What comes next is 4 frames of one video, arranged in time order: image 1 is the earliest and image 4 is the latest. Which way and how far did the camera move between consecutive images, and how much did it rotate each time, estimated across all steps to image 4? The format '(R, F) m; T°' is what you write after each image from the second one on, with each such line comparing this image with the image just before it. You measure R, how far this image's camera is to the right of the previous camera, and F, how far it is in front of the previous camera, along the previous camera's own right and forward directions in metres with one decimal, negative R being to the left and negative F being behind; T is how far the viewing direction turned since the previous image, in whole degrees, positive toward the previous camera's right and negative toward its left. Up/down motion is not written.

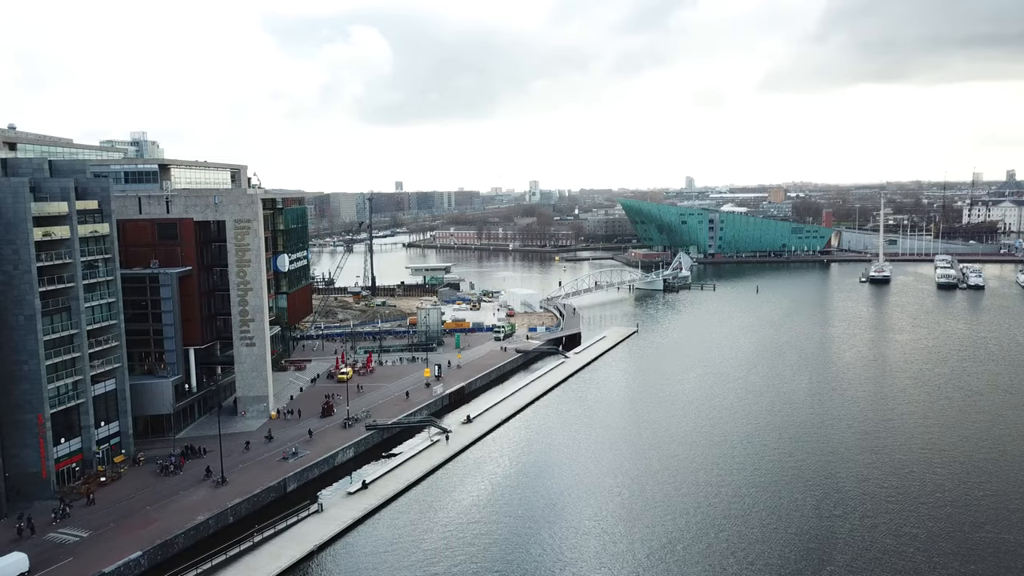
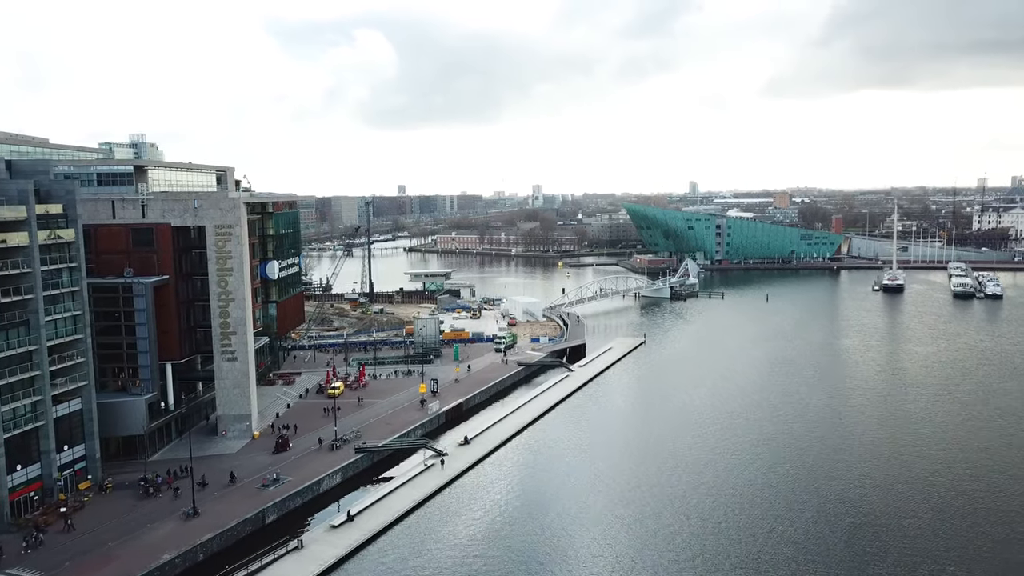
(0.0, +1.2) m; 0°
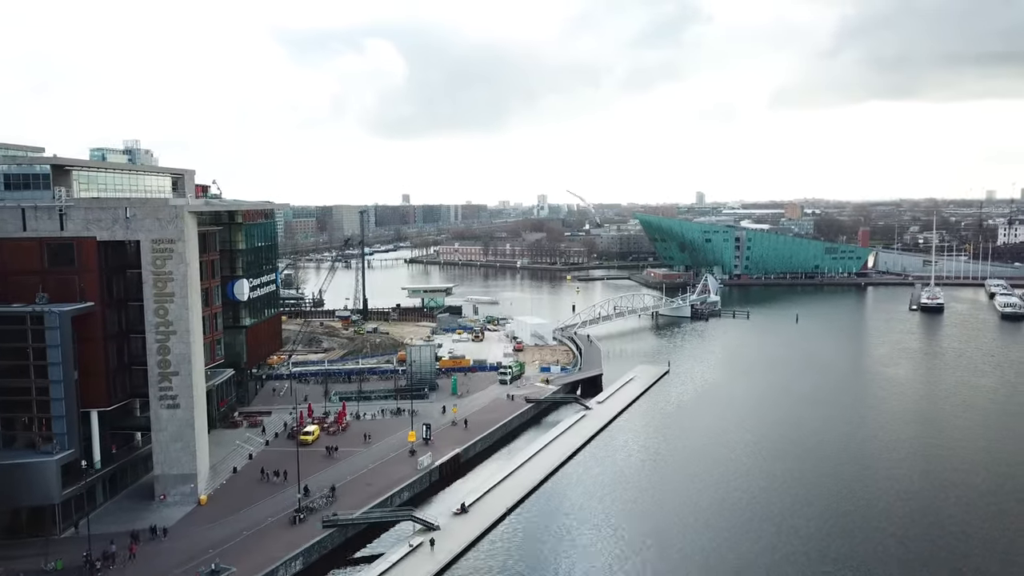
(-0.1, +3.1) m; 0°
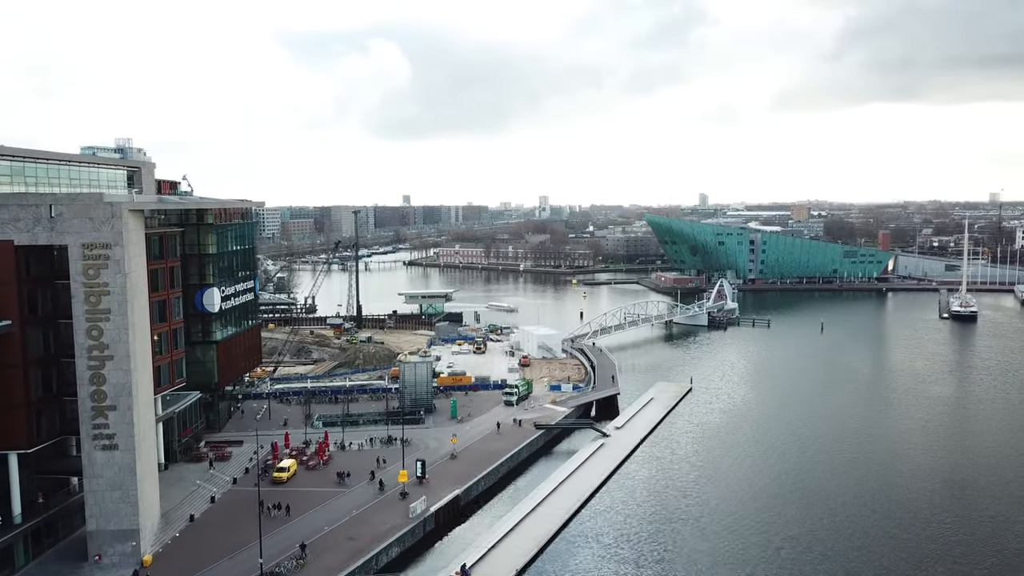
(-0.2, +2.3) m; 0°
